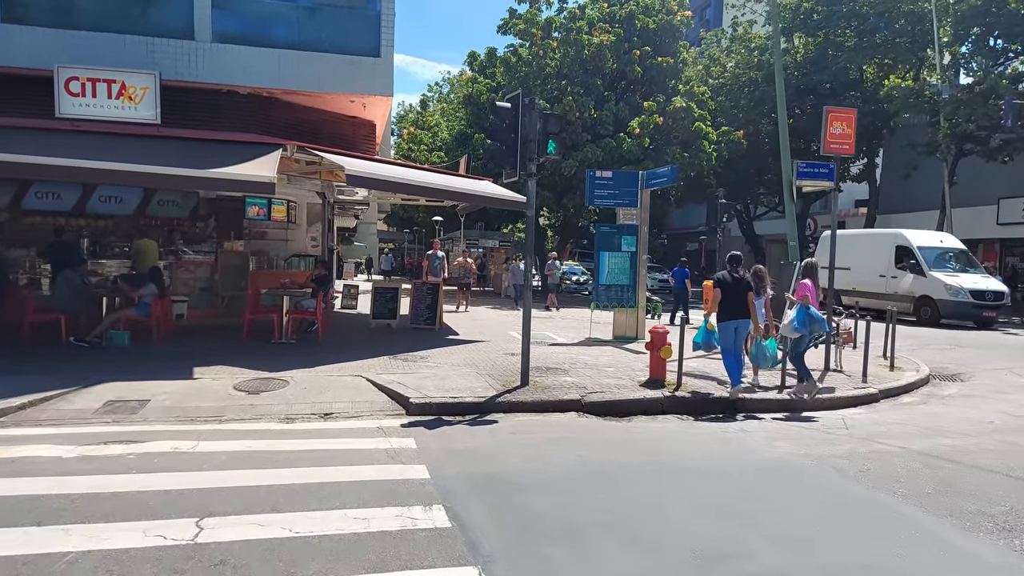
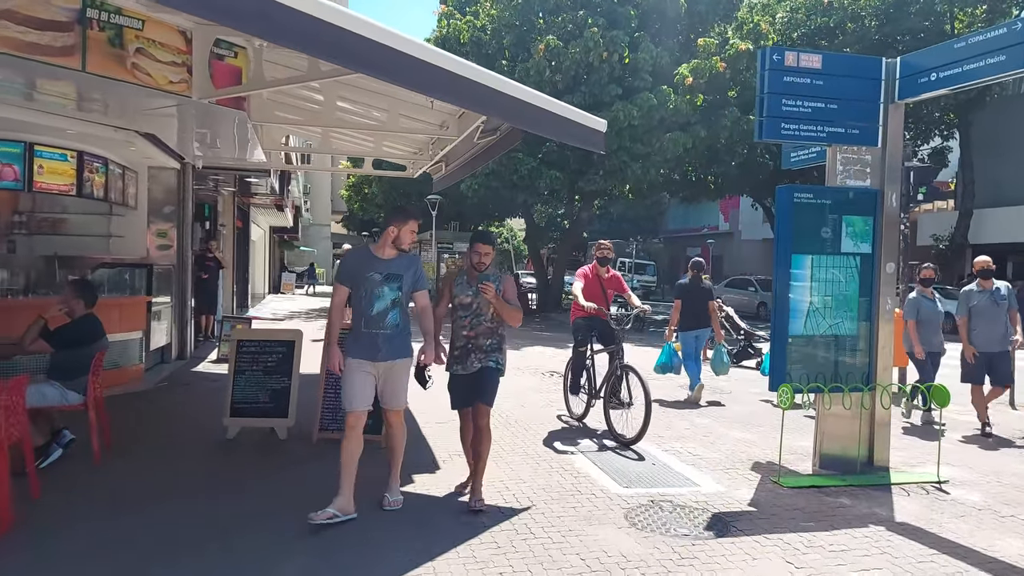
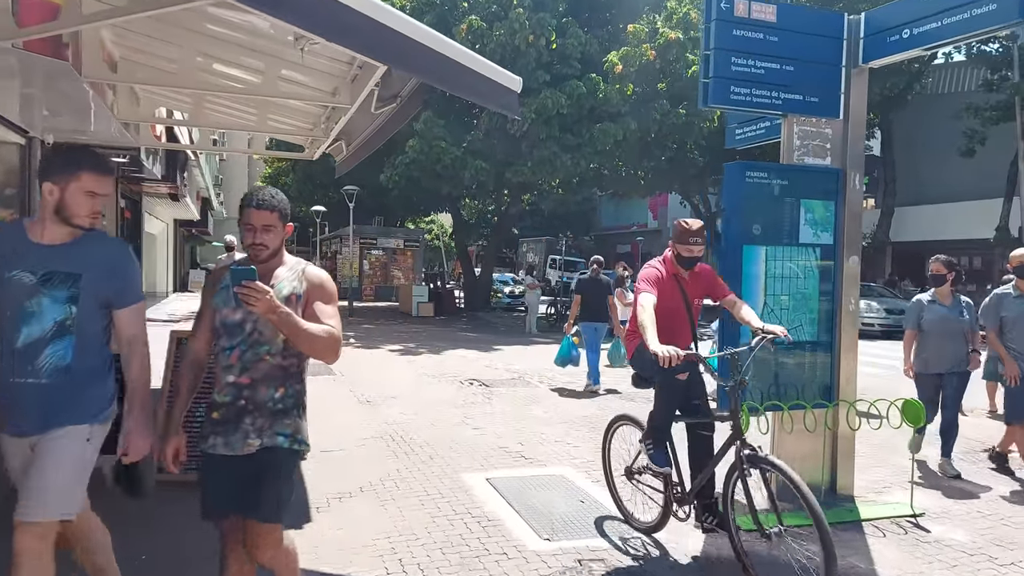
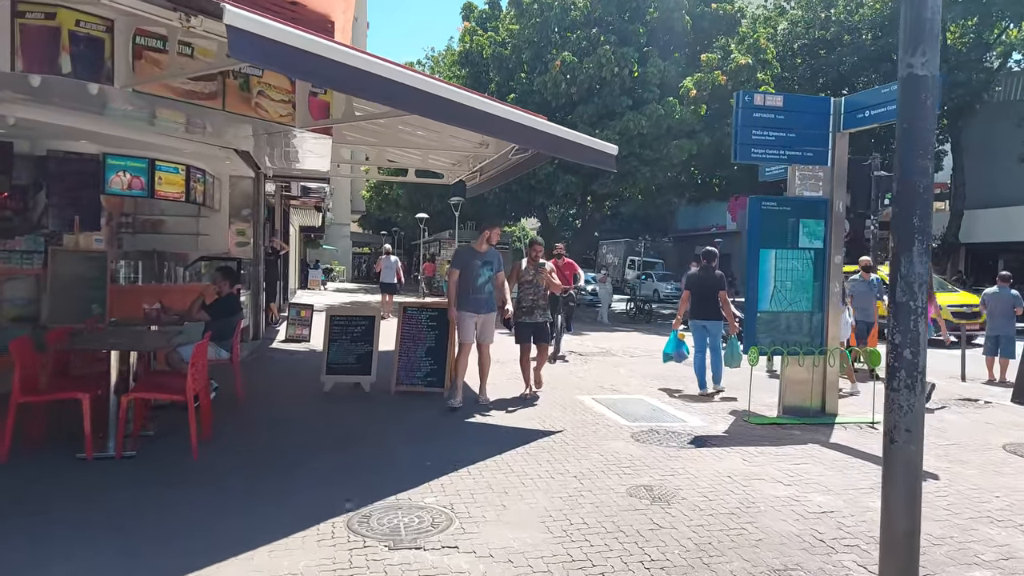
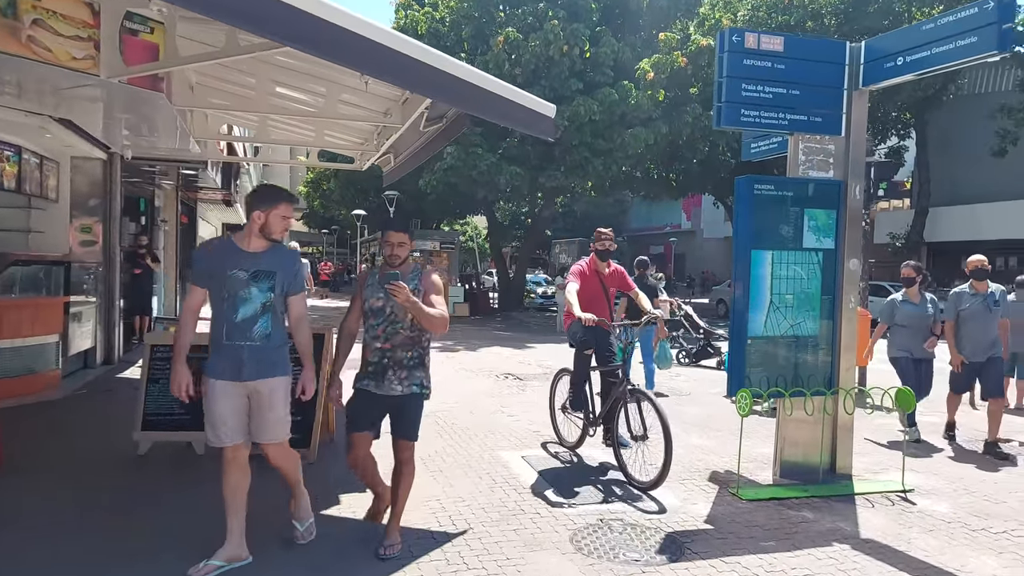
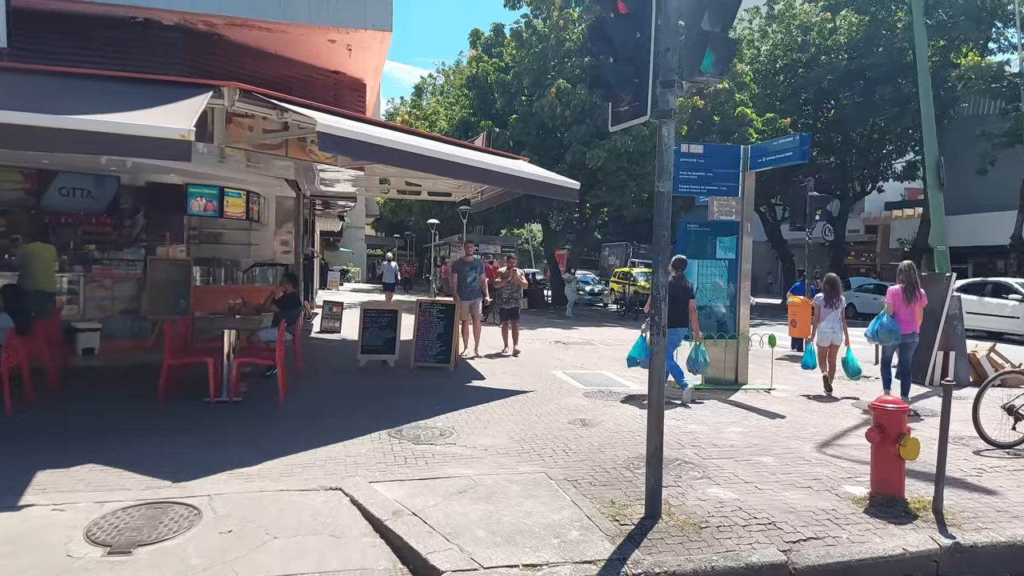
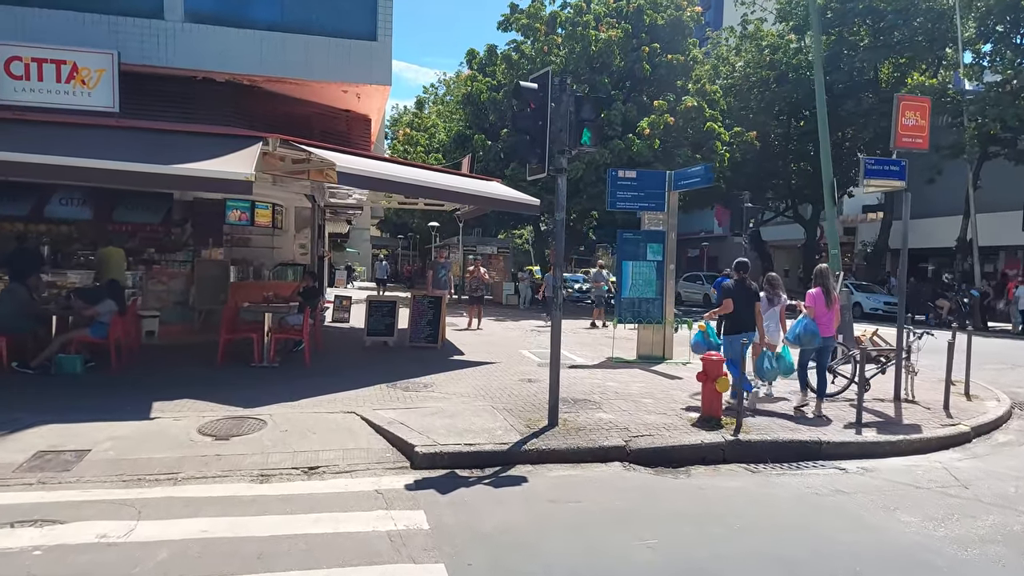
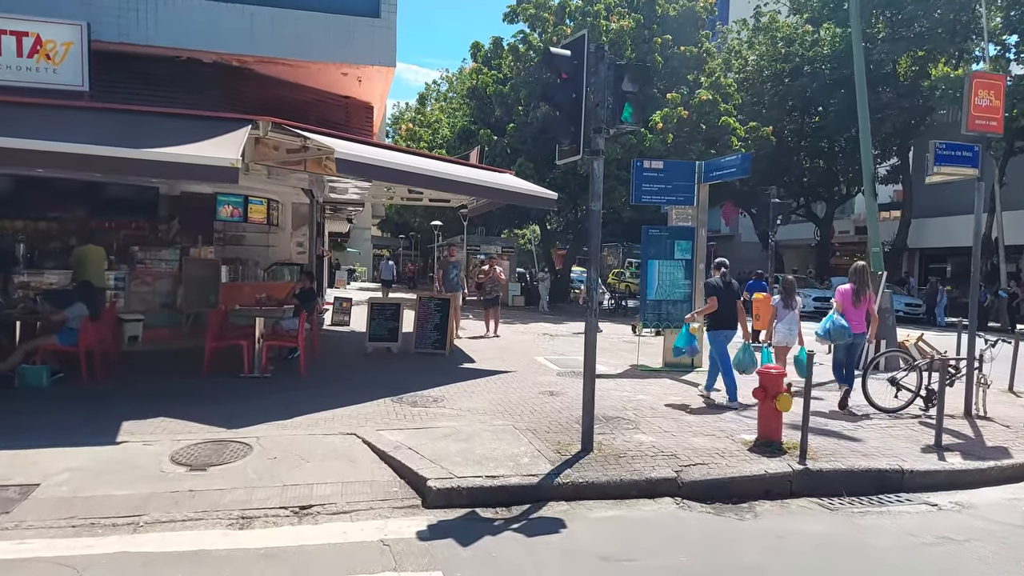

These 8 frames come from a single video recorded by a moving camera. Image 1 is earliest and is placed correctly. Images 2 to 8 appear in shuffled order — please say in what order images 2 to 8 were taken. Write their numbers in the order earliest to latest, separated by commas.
7, 8, 6, 4, 2, 5, 3
